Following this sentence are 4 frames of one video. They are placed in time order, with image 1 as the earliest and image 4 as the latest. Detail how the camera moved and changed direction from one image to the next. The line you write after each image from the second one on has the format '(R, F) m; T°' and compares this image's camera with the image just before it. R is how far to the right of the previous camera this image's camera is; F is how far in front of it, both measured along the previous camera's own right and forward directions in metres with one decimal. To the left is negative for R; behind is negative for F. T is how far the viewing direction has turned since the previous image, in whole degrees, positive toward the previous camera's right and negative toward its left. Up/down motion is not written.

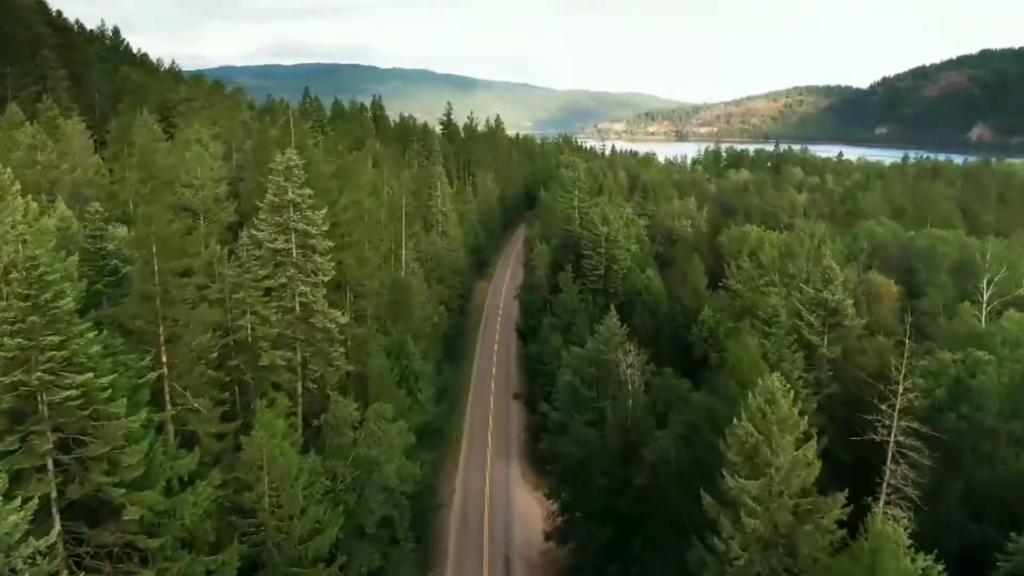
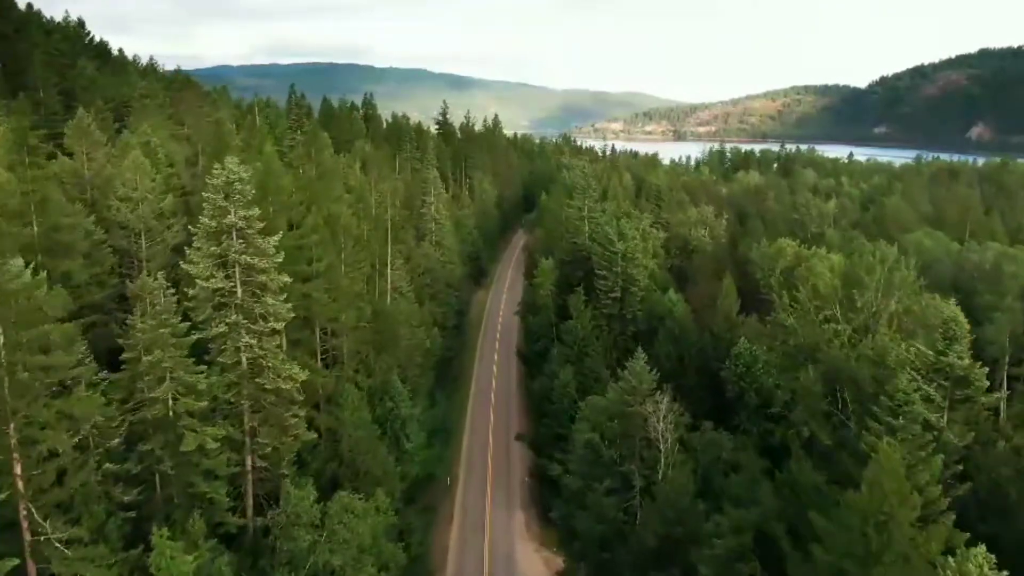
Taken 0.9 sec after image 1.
(-0.5, +7.9) m; 0°
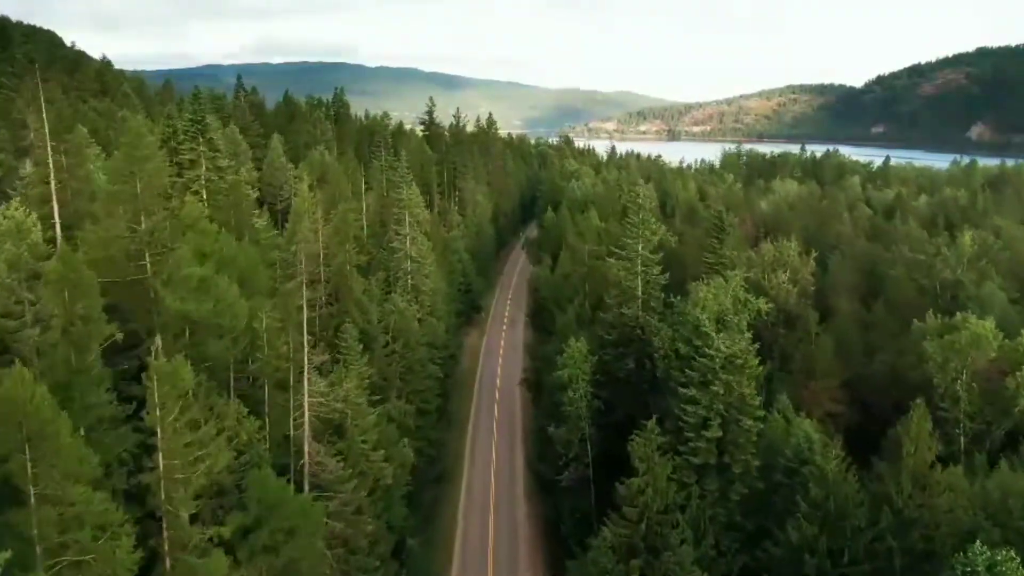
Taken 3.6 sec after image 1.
(-1.2, +23.0) m; +1°
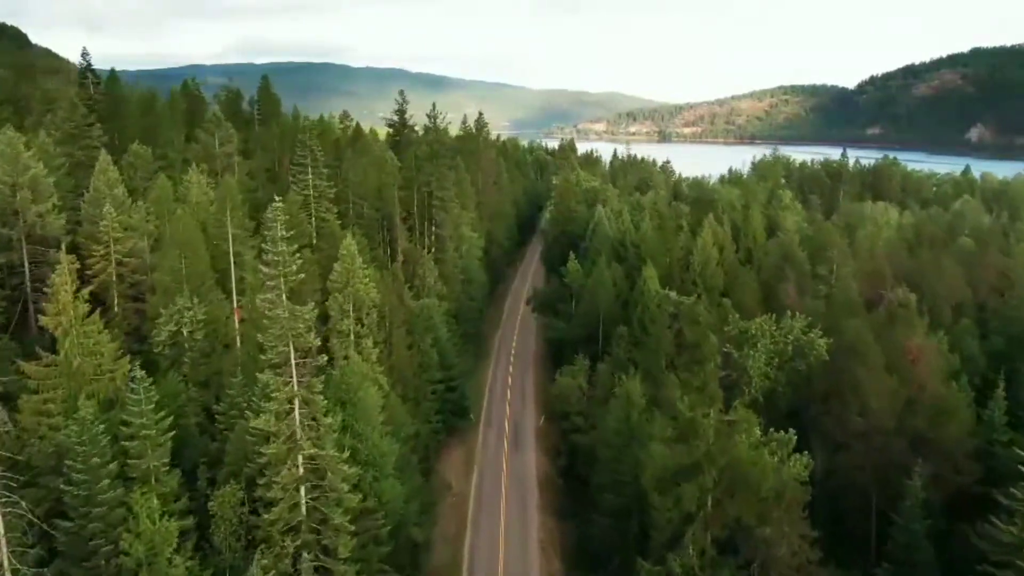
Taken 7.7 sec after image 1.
(-1.8, +36.0) m; +1°
